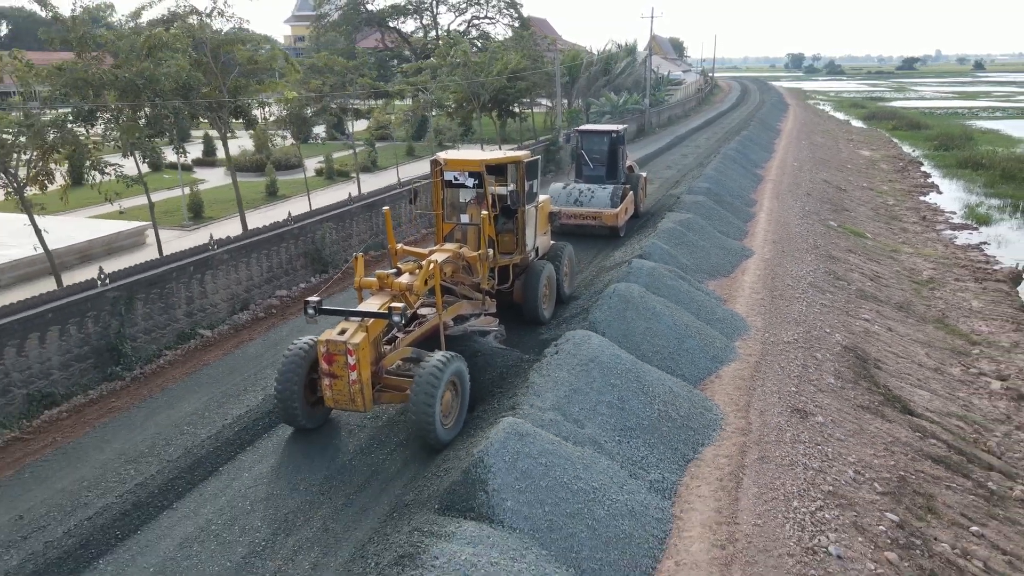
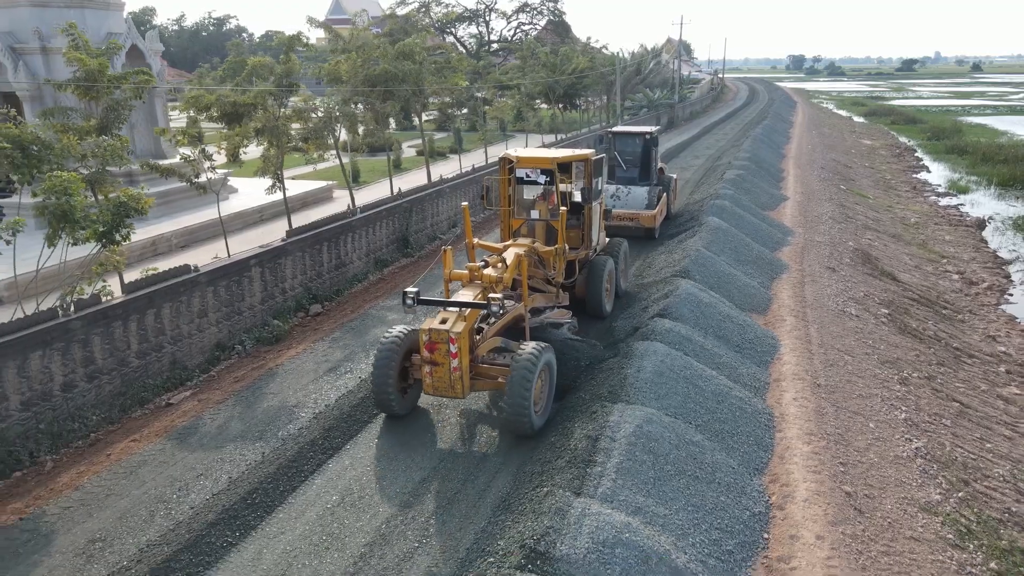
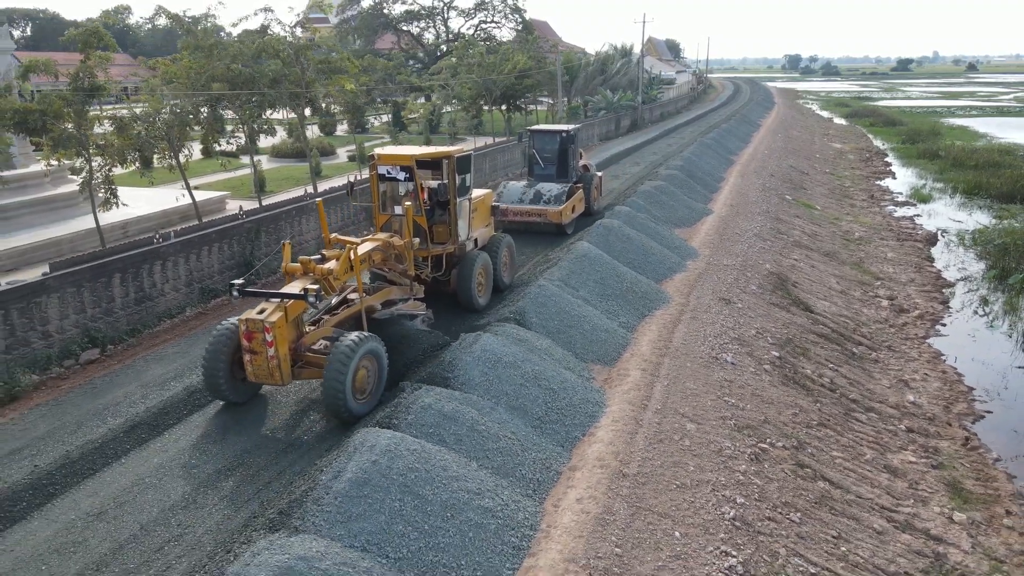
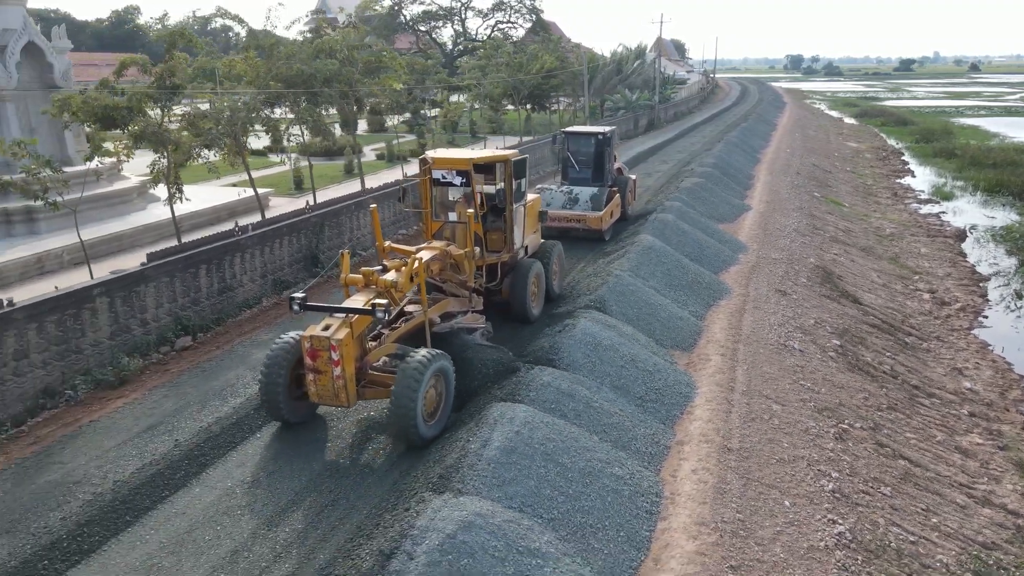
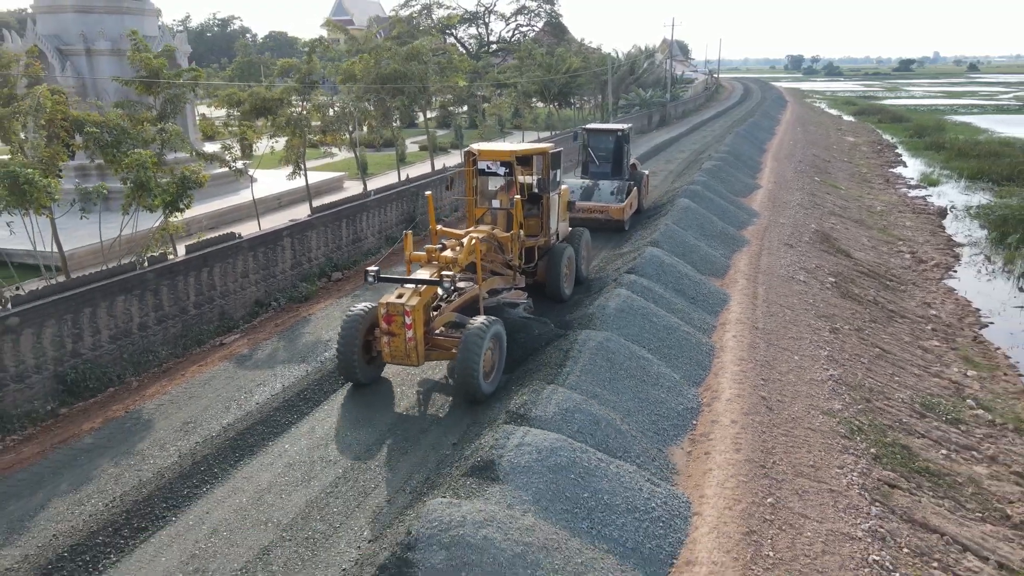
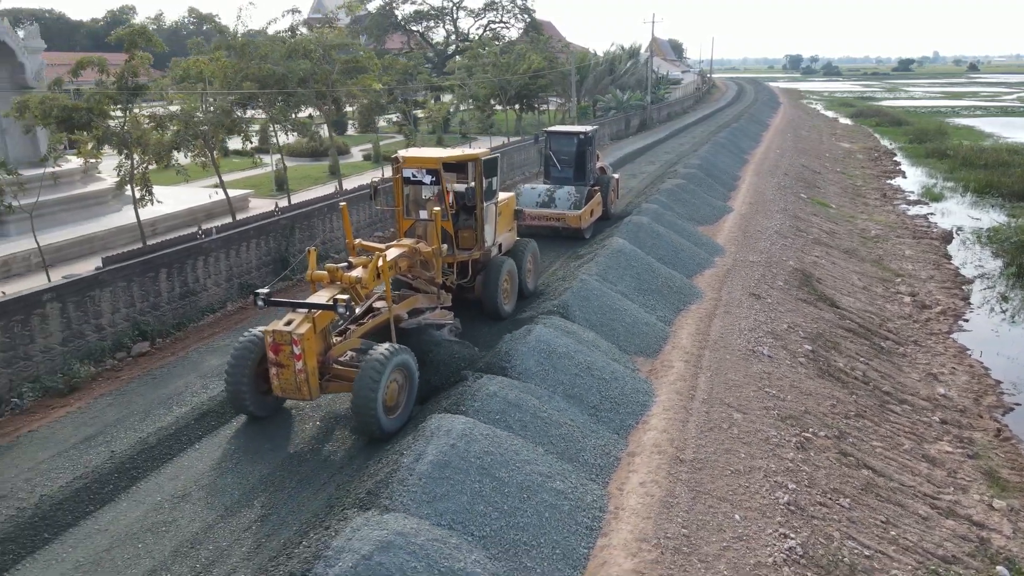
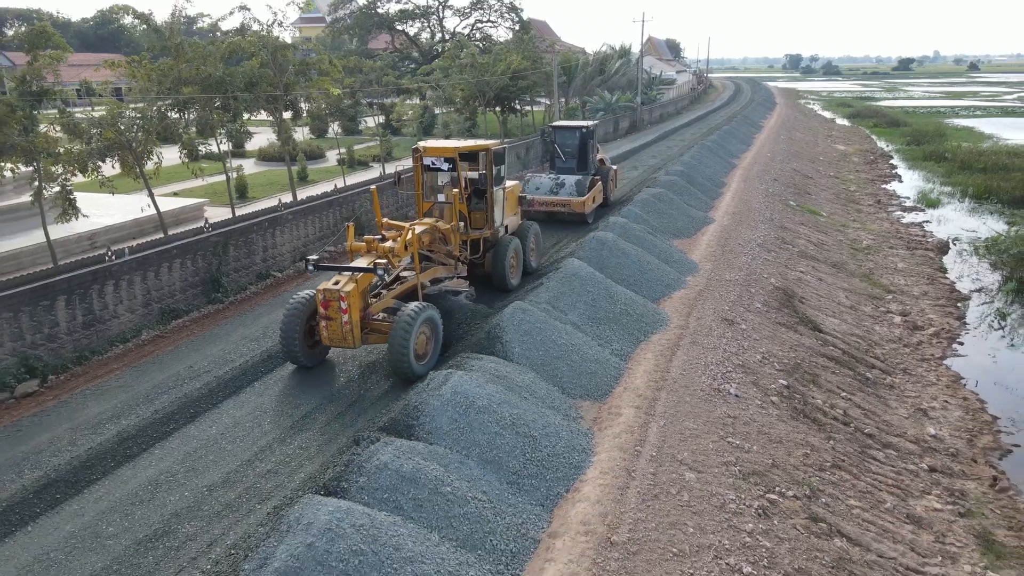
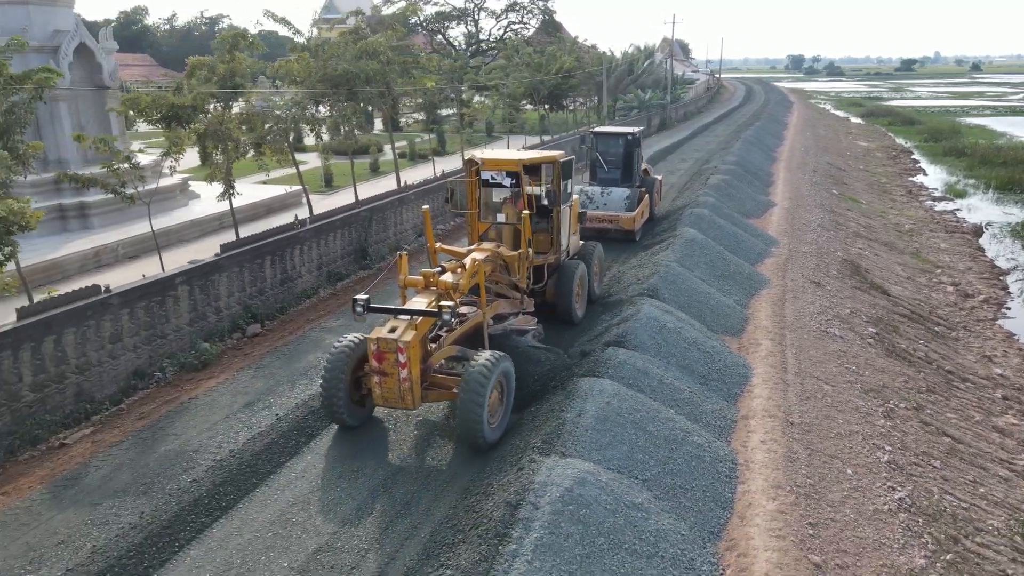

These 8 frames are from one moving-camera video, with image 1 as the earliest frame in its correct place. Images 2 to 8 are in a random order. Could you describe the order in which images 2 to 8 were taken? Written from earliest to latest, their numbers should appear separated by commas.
7, 3, 6, 4, 8, 2, 5
